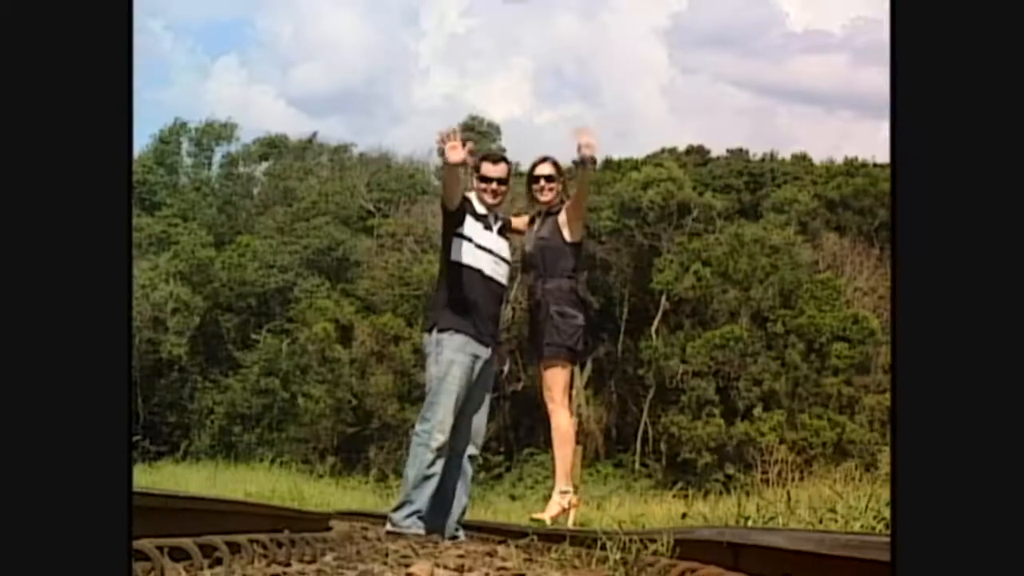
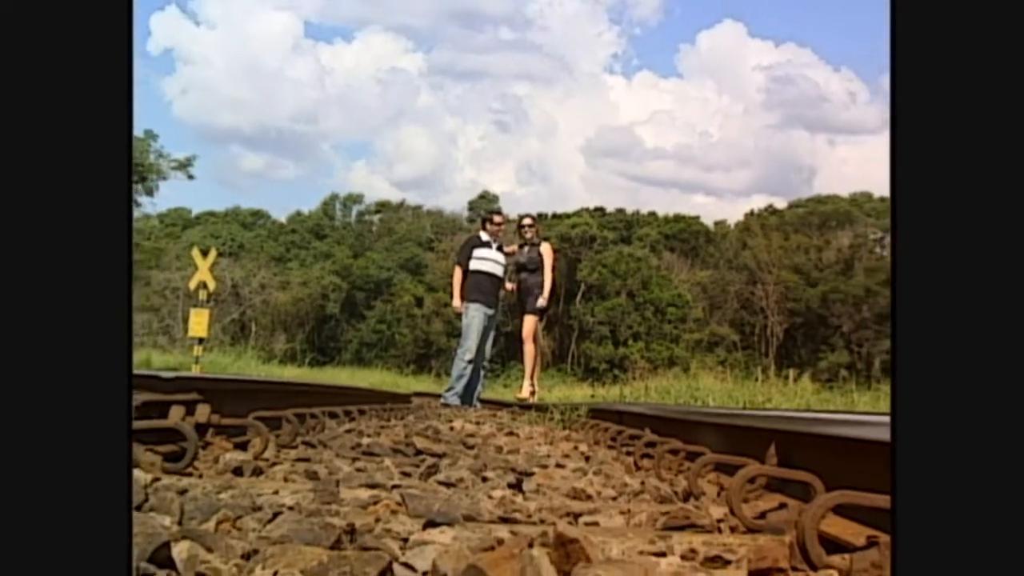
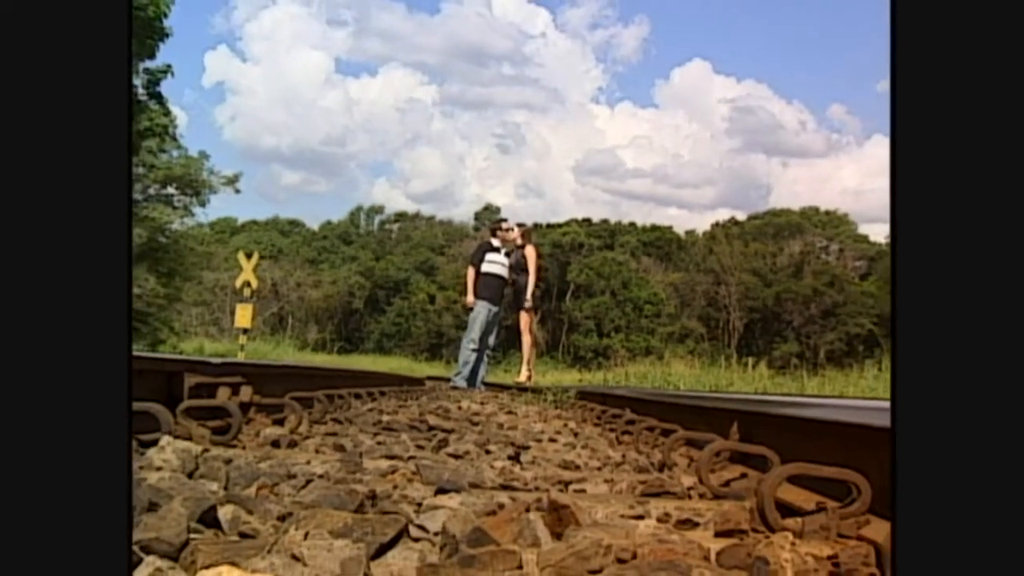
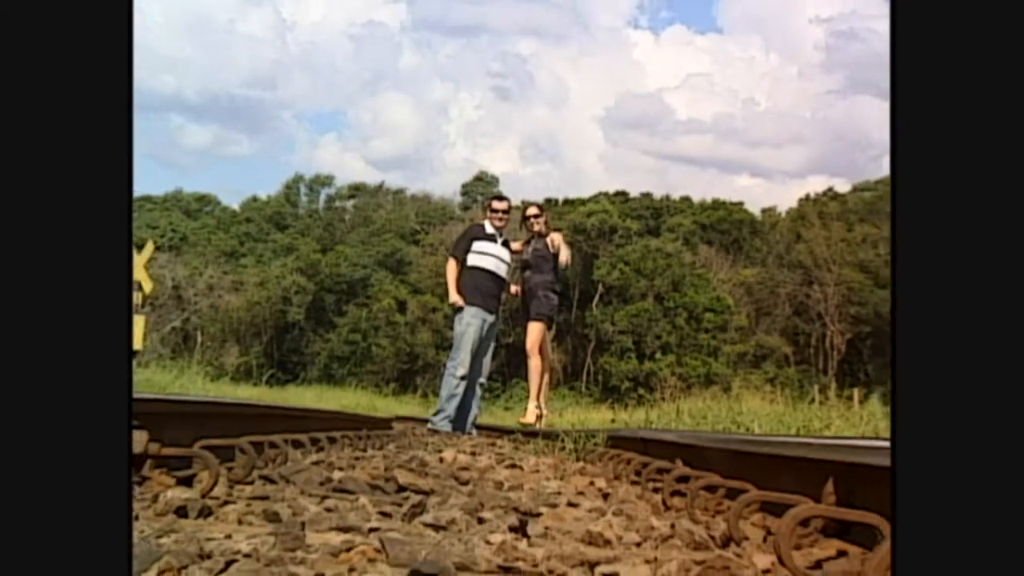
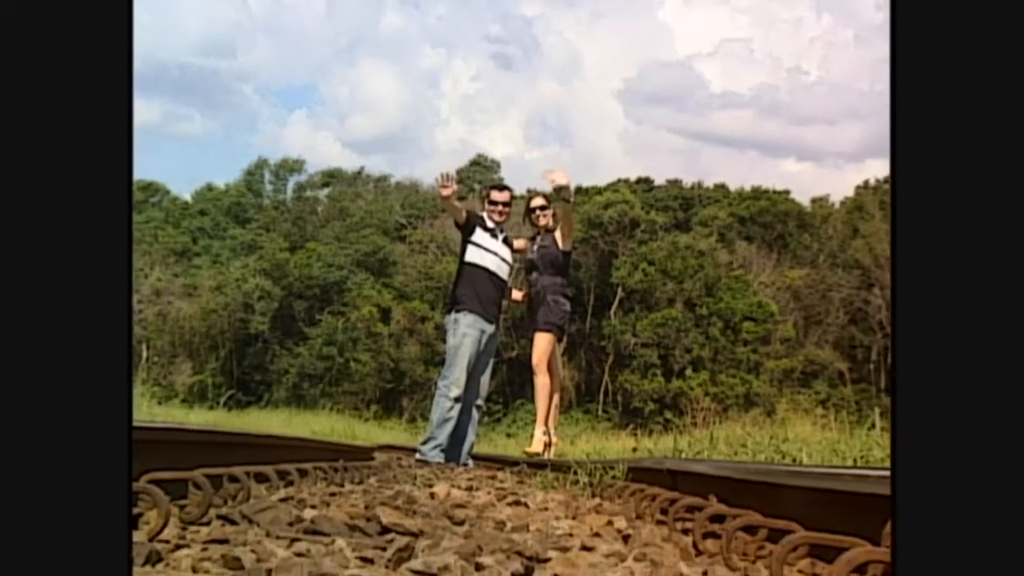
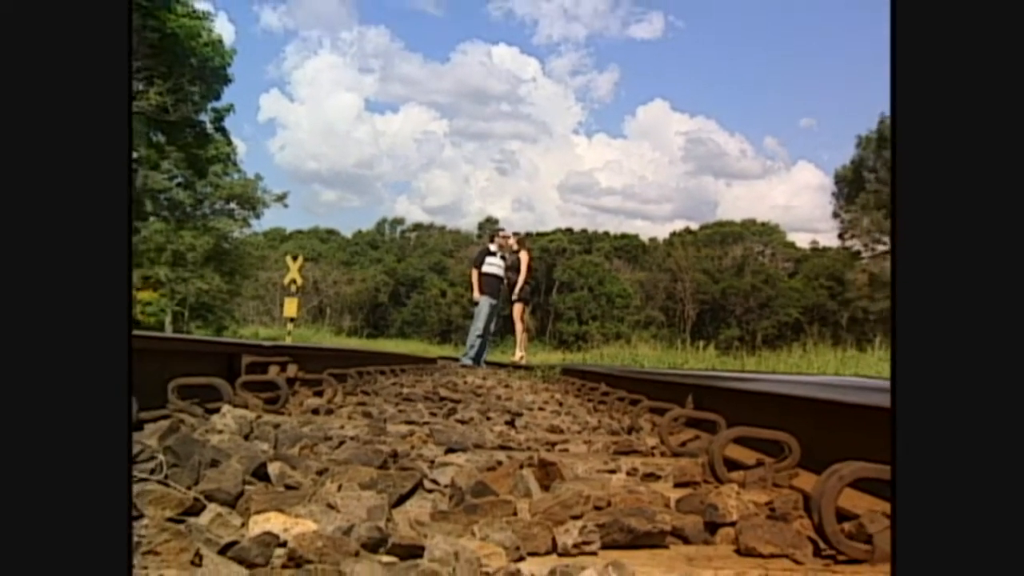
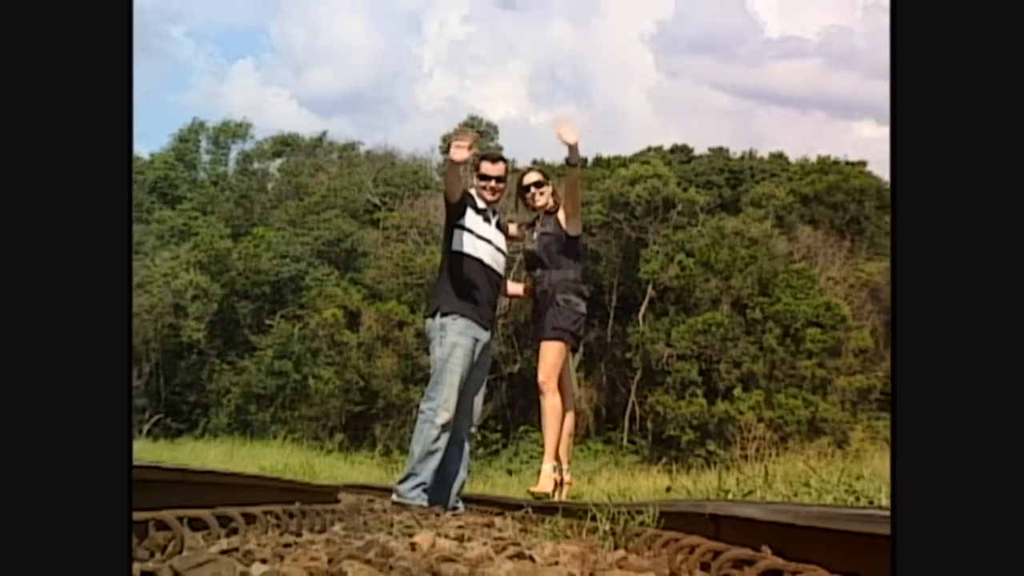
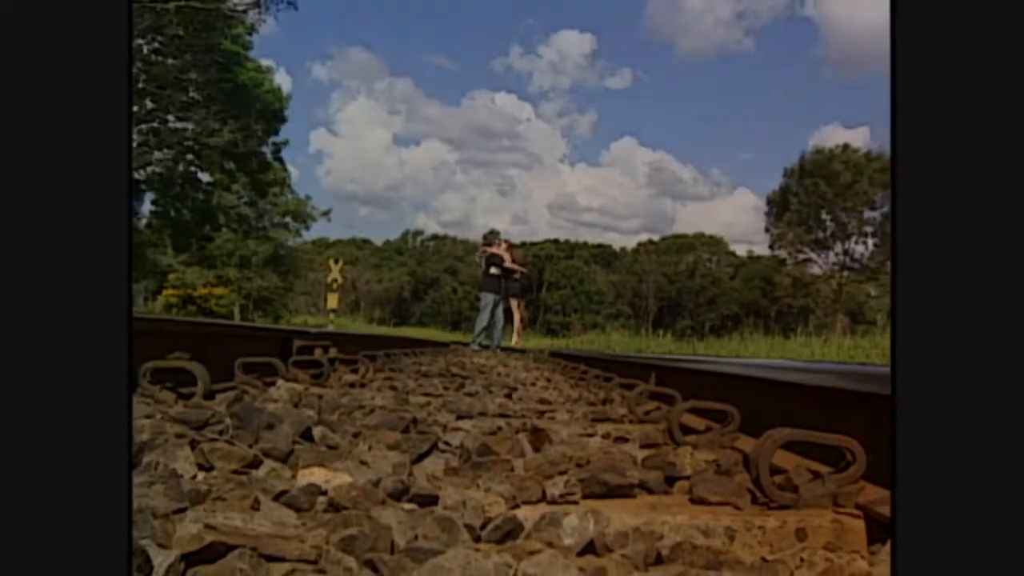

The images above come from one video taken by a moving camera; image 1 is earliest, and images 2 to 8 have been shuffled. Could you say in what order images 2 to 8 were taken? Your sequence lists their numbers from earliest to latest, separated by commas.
7, 5, 4, 2, 3, 6, 8
